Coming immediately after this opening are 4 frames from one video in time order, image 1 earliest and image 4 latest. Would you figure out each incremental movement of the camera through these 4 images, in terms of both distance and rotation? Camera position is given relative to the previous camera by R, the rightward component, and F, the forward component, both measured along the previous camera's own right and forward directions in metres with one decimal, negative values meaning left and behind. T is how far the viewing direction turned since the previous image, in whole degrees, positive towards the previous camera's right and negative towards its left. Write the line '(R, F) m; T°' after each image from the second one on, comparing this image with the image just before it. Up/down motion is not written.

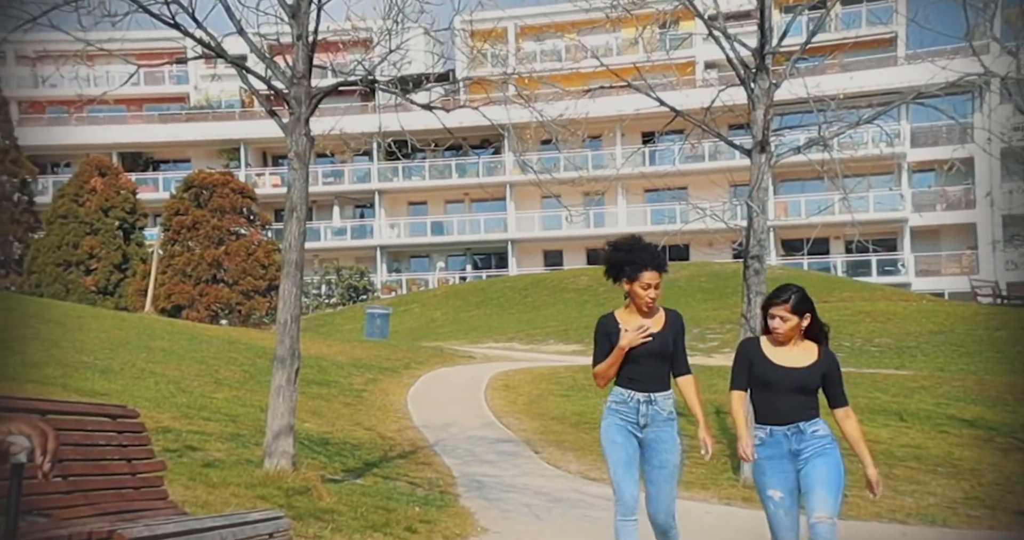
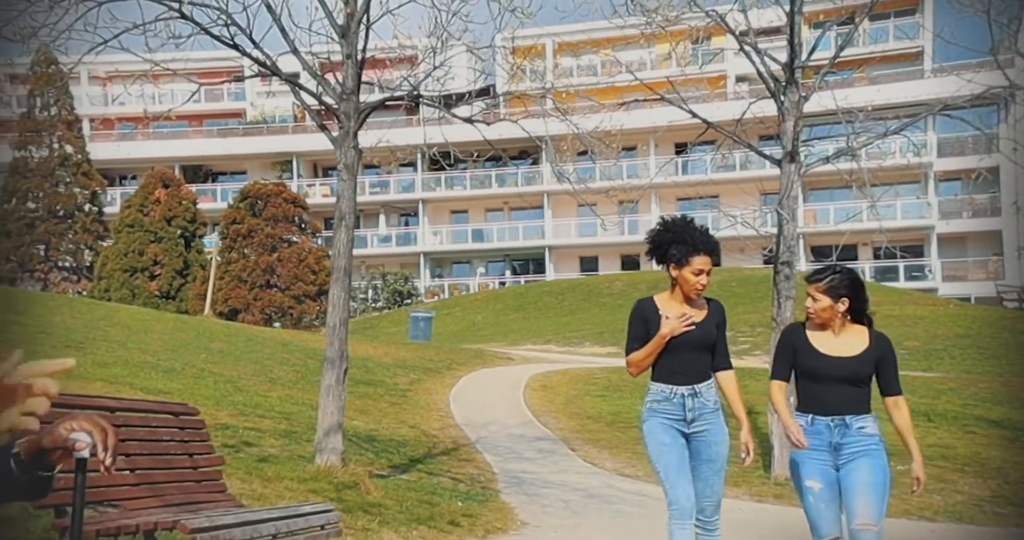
(-0.1, -0.3) m; -2°
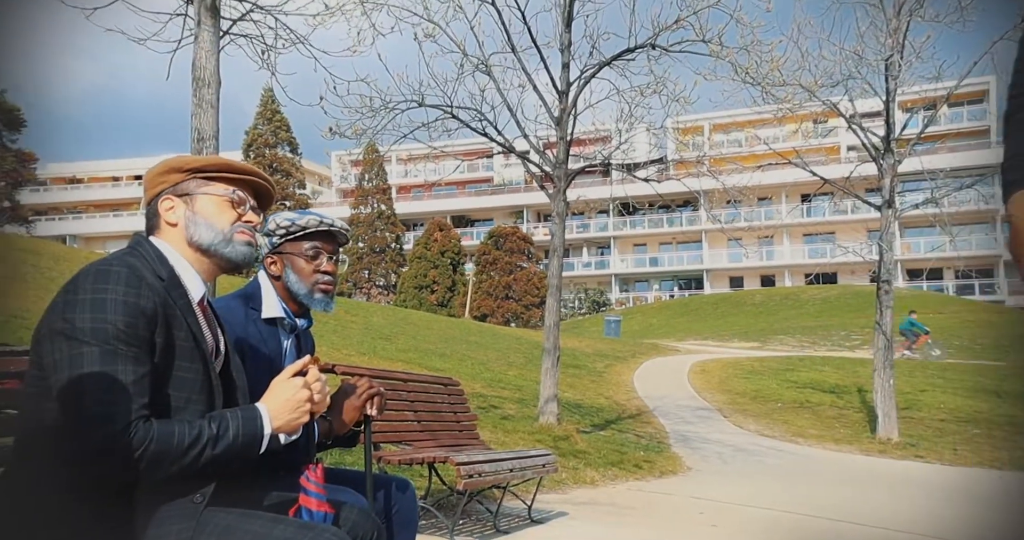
(-0.5, -2.9) m; -9°
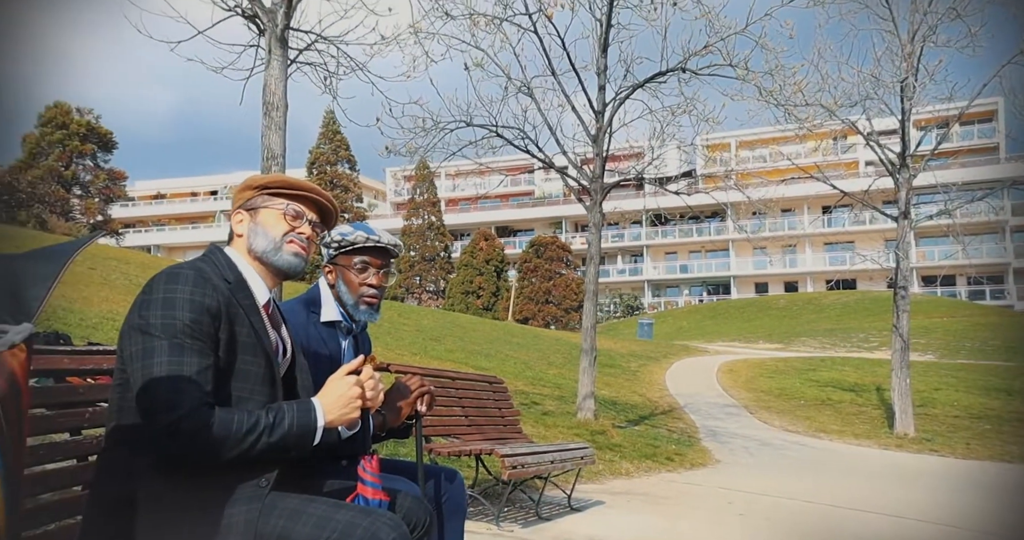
(-0.2, -0.8) m; -2°
